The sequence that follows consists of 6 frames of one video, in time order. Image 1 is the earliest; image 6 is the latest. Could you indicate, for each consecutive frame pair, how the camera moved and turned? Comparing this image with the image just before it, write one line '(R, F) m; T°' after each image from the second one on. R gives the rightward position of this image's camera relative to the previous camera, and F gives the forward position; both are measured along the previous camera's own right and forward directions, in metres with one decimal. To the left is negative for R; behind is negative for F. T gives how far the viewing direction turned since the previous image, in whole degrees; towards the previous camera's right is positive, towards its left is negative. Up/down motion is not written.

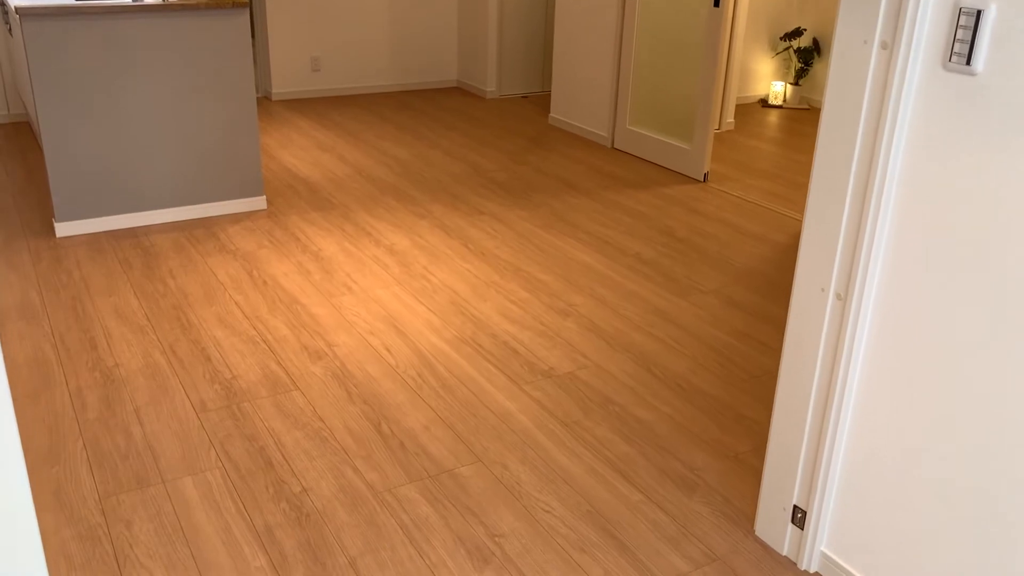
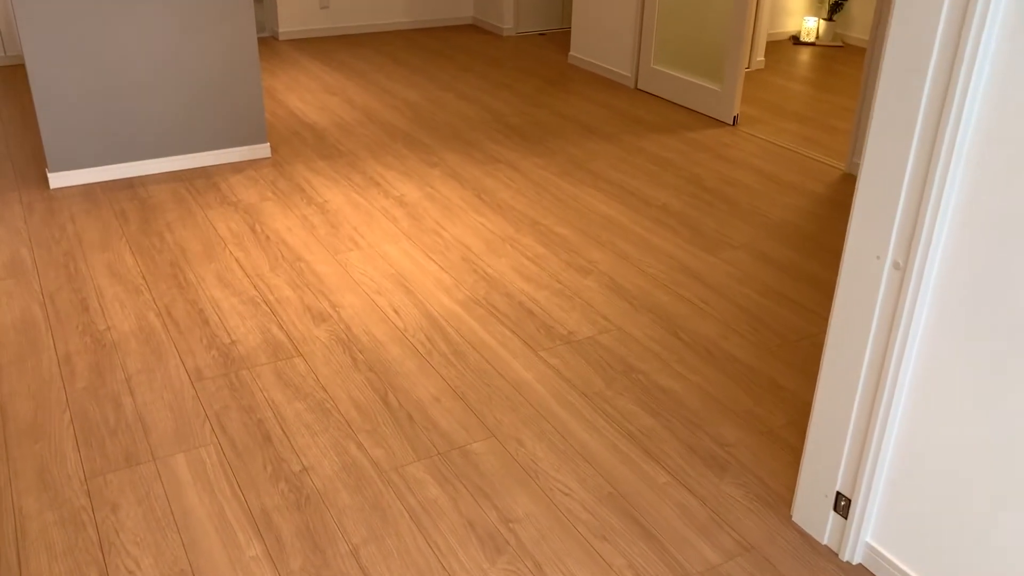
(0.0, +0.2) m; -1°
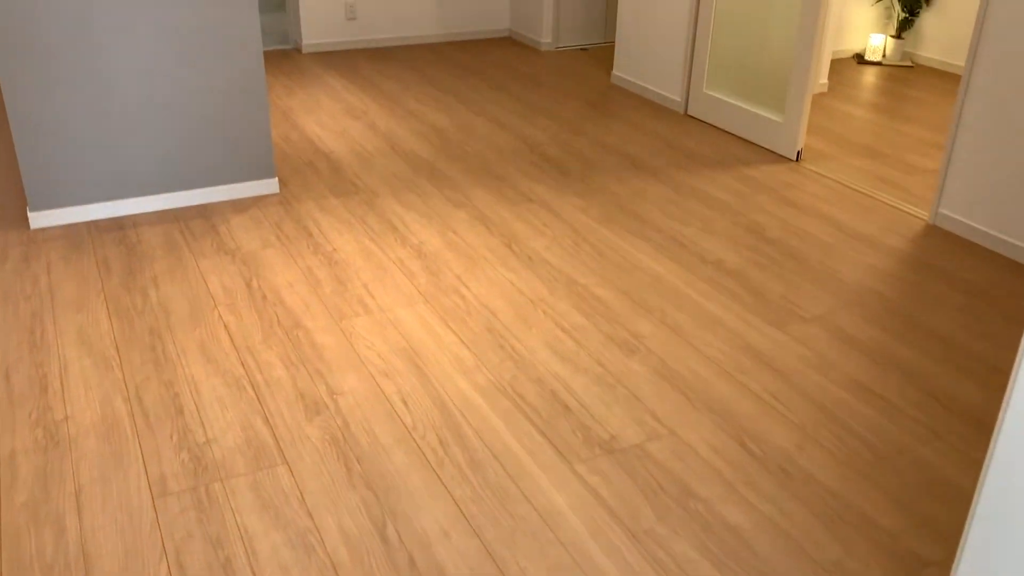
(0.0, +0.4) m; -2°
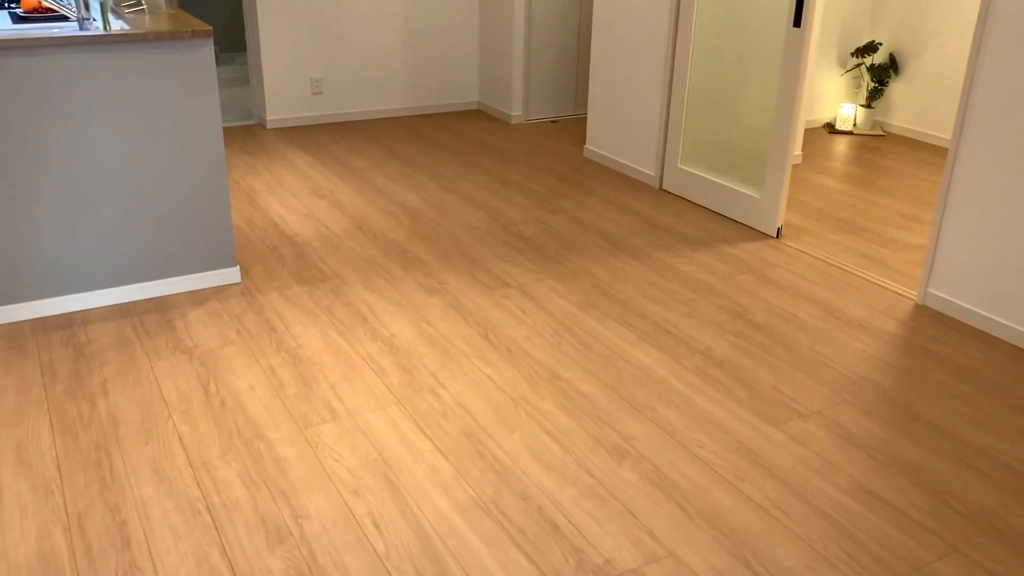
(0.0, +0.2) m; +2°
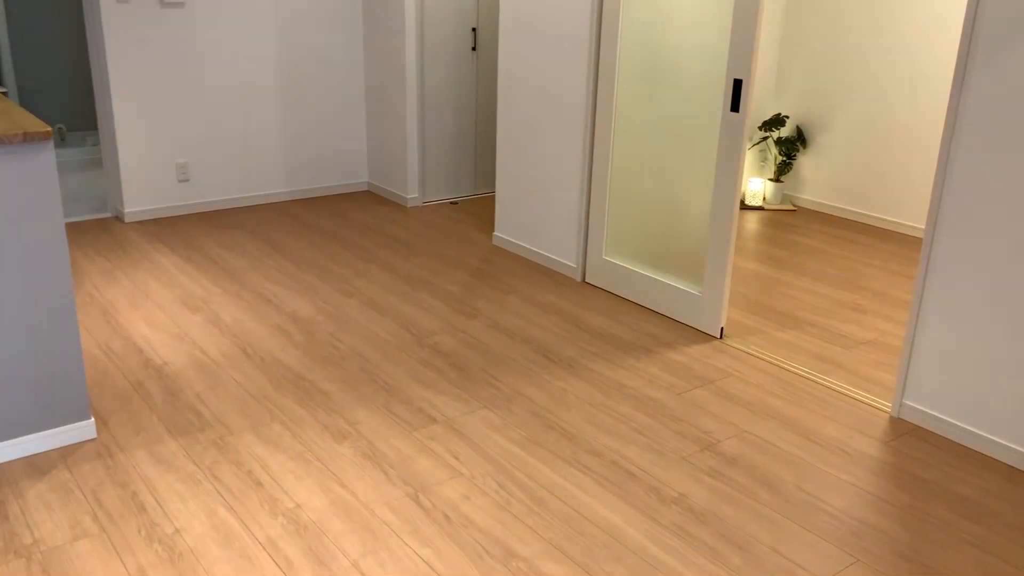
(-0.1, +0.5) m; +8°
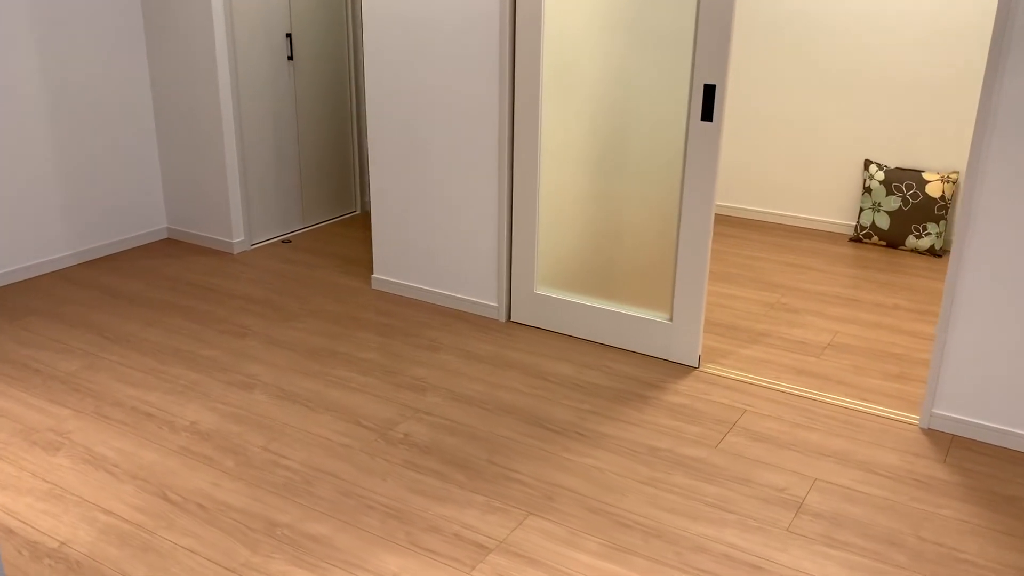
(-0.8, +0.7) m; +19°
